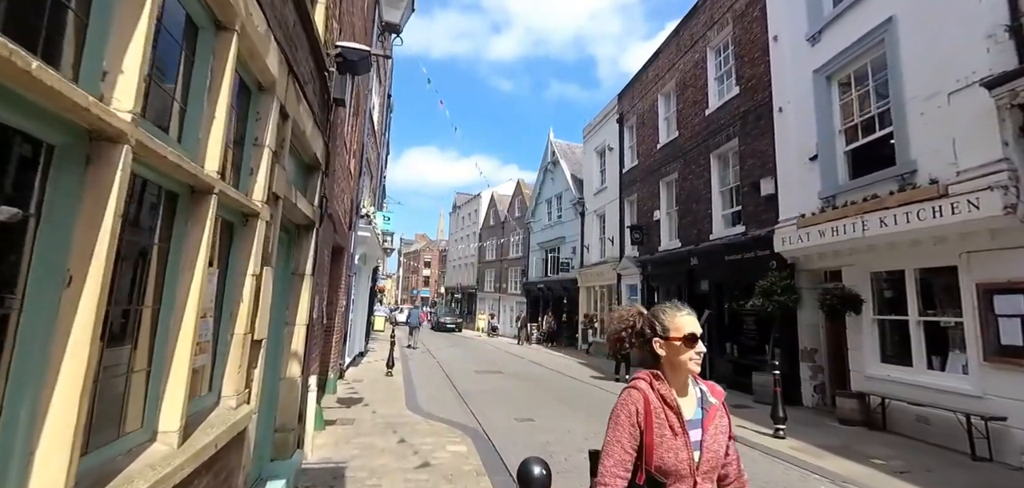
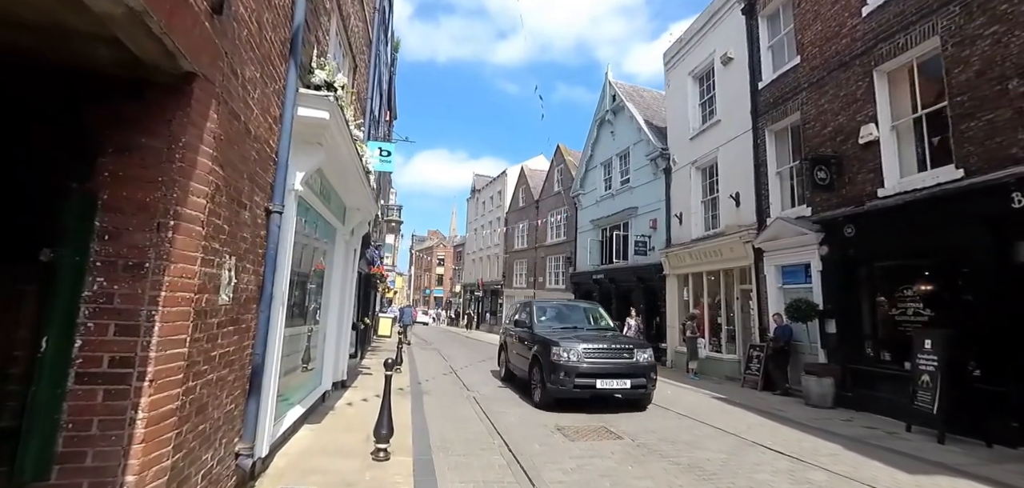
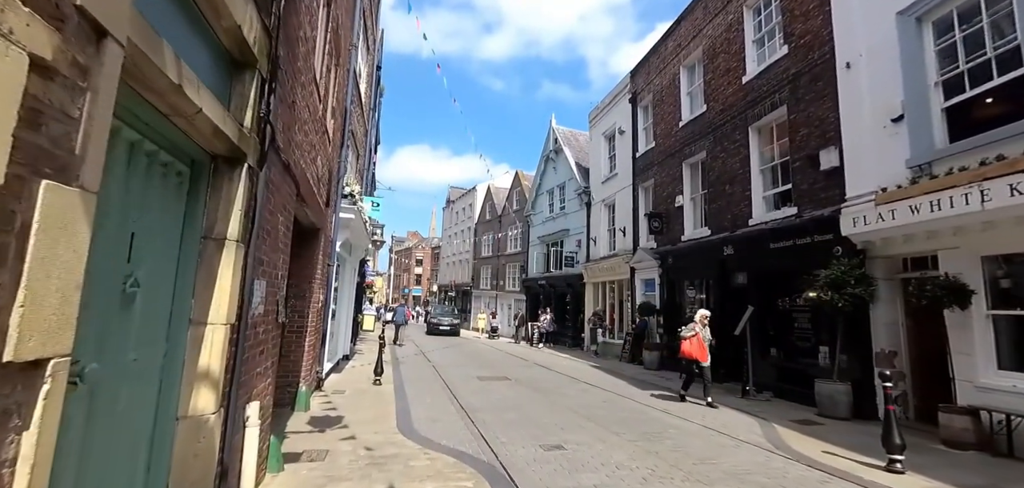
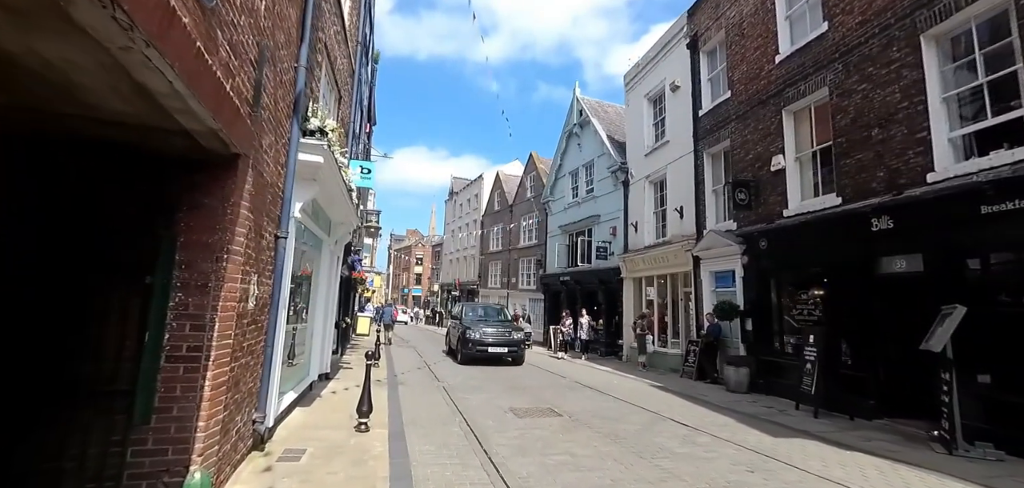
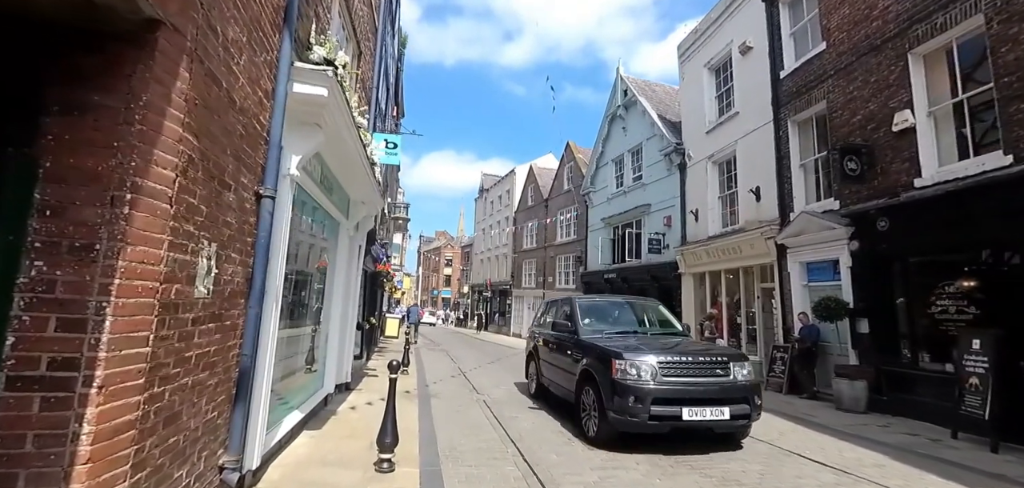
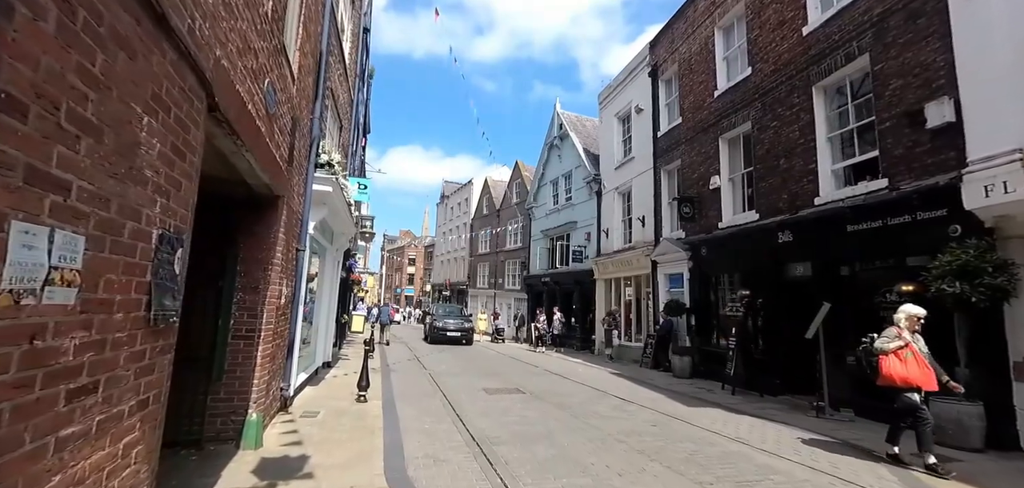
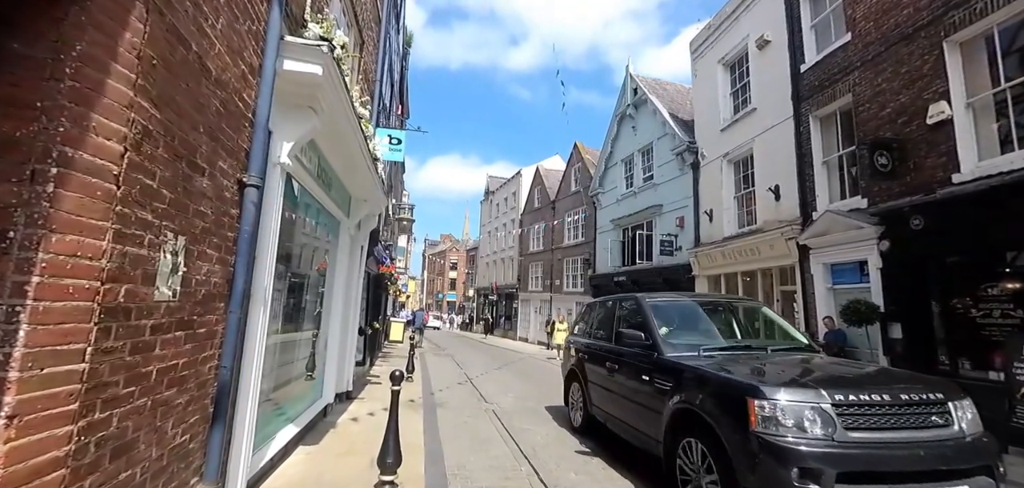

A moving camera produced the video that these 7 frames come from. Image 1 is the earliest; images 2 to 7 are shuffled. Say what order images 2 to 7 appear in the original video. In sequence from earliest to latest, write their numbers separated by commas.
3, 6, 4, 2, 5, 7
